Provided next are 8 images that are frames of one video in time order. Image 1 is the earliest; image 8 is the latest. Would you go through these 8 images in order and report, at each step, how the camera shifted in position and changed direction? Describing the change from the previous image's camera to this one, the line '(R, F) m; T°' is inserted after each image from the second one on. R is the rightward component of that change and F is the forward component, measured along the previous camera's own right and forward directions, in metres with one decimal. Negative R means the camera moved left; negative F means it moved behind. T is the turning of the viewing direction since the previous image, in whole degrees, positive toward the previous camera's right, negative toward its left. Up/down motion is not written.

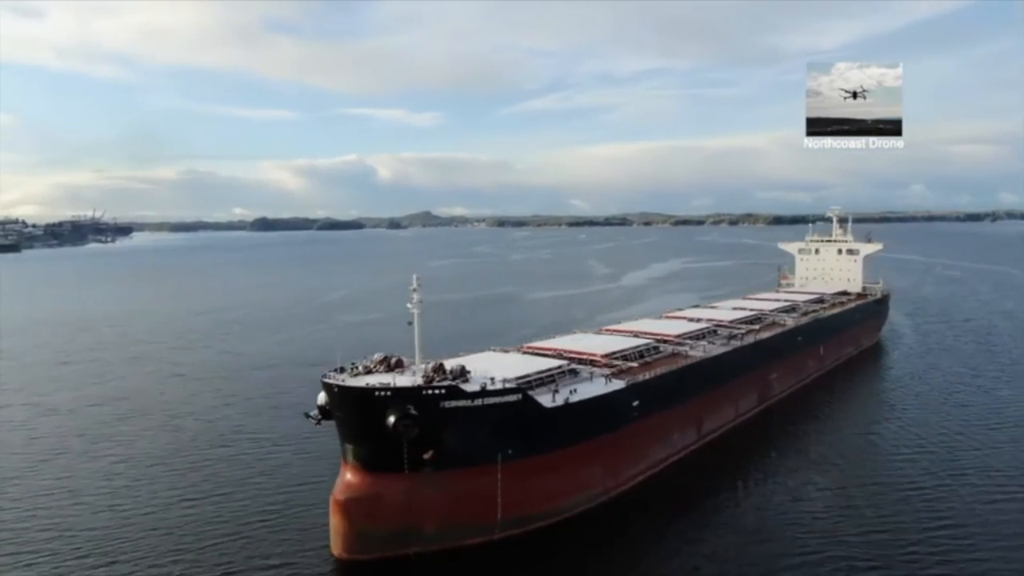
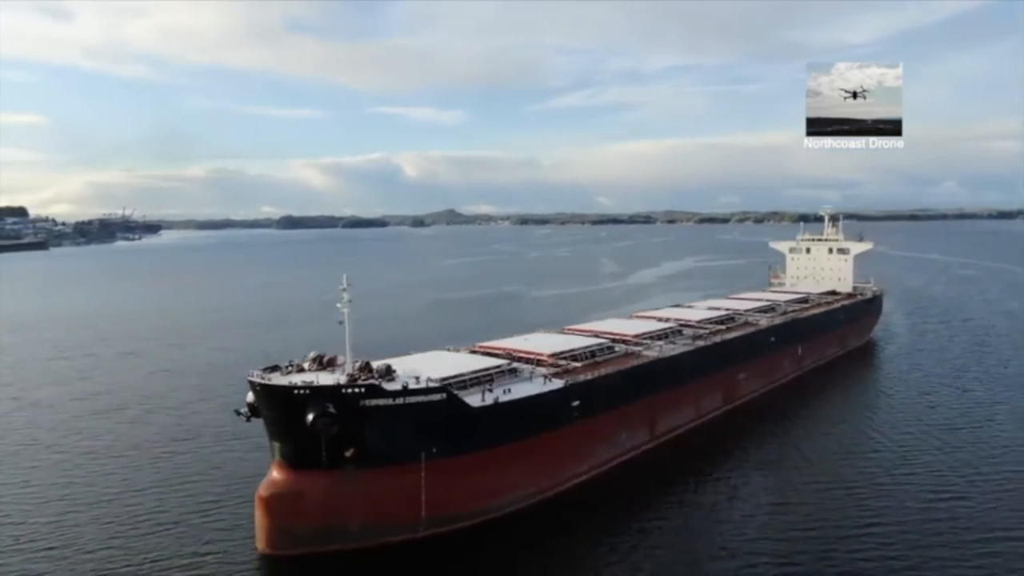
(+1.1, 0.0) m; -1°
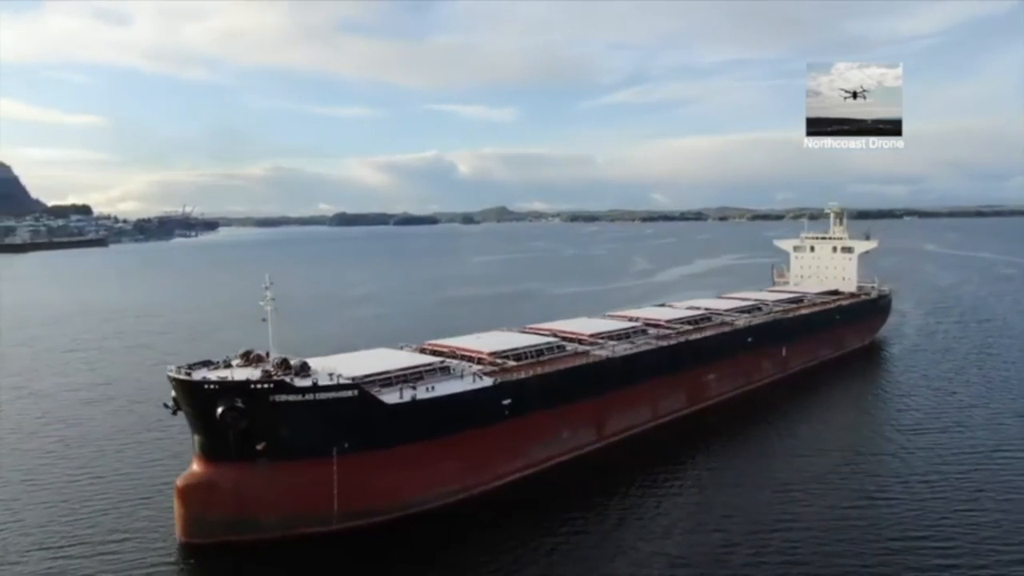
(+1.5, -0.1) m; -2°
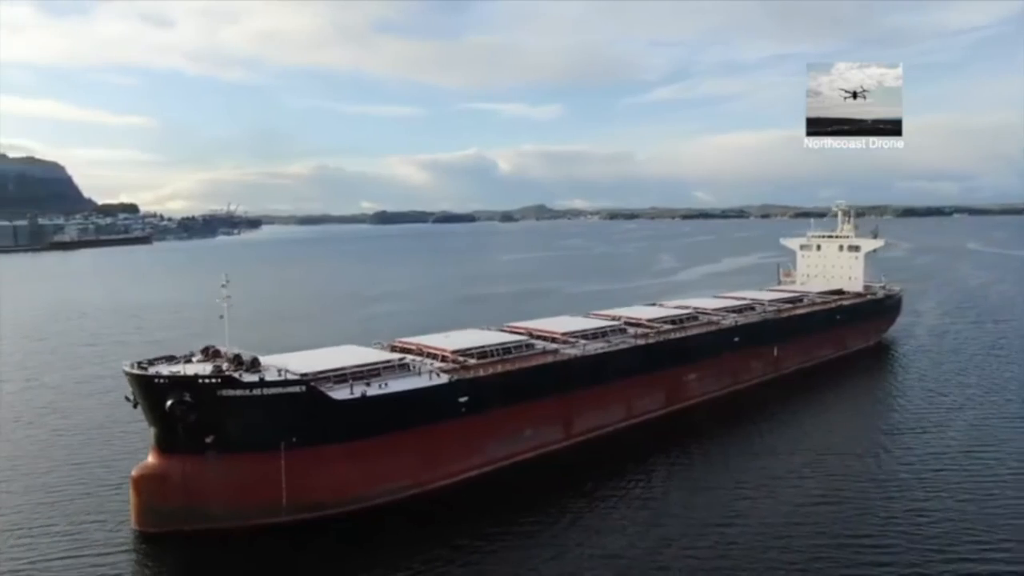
(+1.1, -0.1) m; -2°
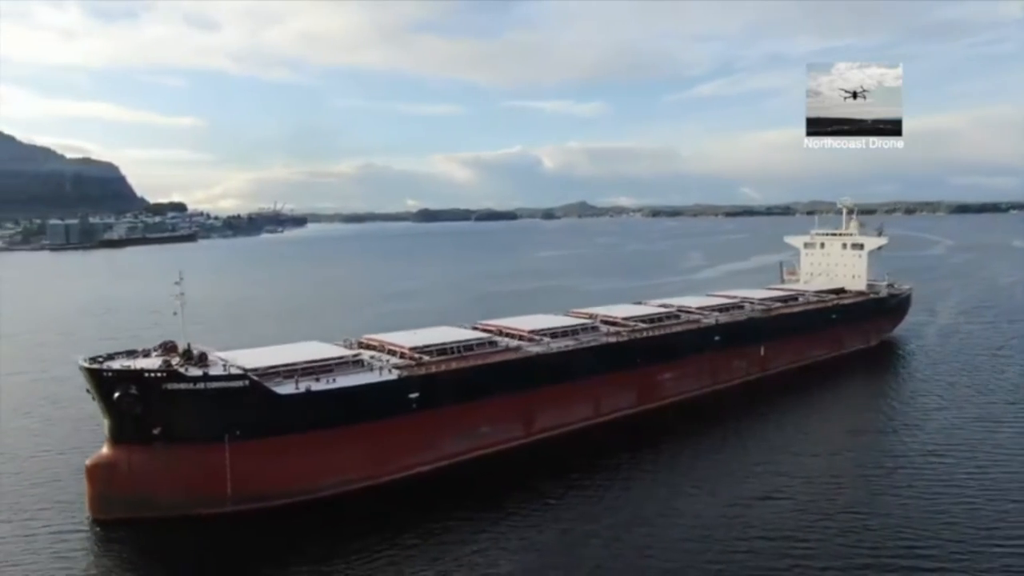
(+1.2, -0.2) m; -2°
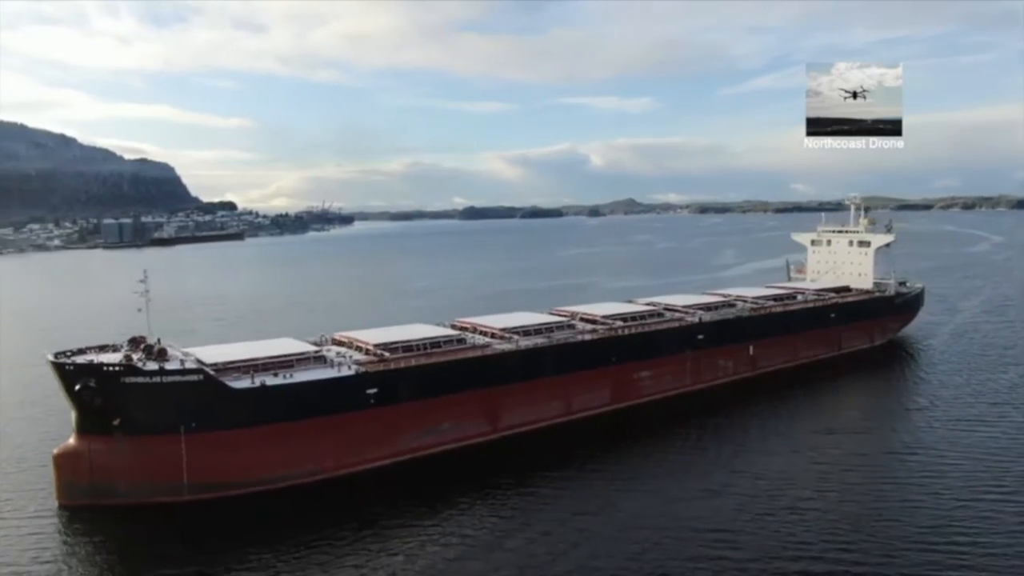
(+1.2, -0.3) m; -2°
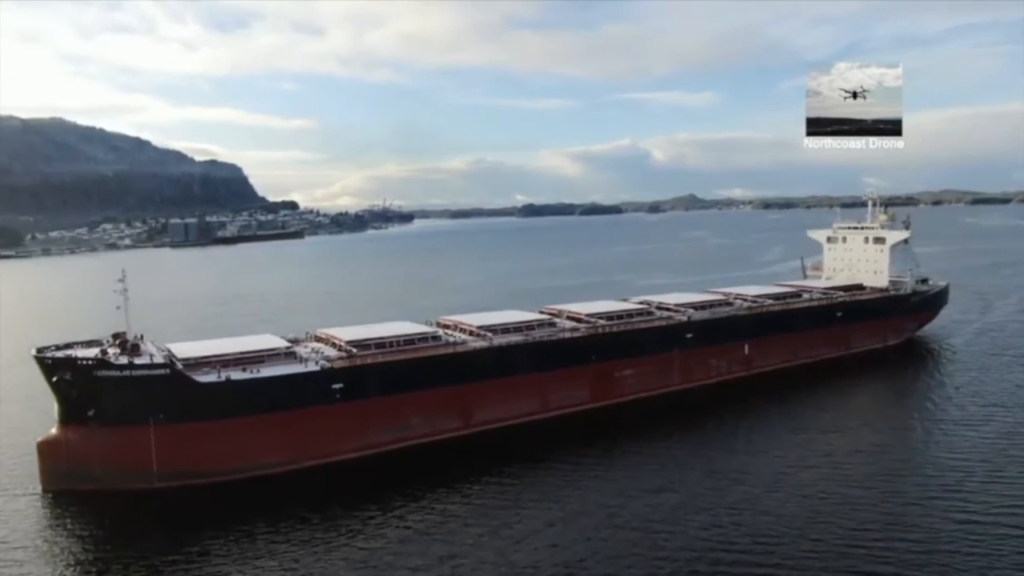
(+1.4, -0.3) m; -3°
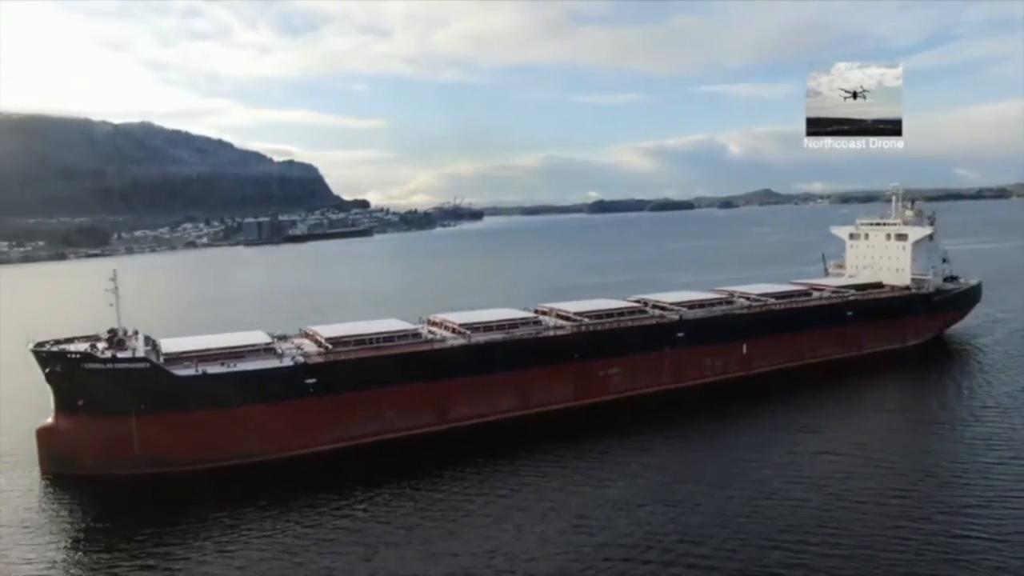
(+1.5, -0.4) m; -4°
